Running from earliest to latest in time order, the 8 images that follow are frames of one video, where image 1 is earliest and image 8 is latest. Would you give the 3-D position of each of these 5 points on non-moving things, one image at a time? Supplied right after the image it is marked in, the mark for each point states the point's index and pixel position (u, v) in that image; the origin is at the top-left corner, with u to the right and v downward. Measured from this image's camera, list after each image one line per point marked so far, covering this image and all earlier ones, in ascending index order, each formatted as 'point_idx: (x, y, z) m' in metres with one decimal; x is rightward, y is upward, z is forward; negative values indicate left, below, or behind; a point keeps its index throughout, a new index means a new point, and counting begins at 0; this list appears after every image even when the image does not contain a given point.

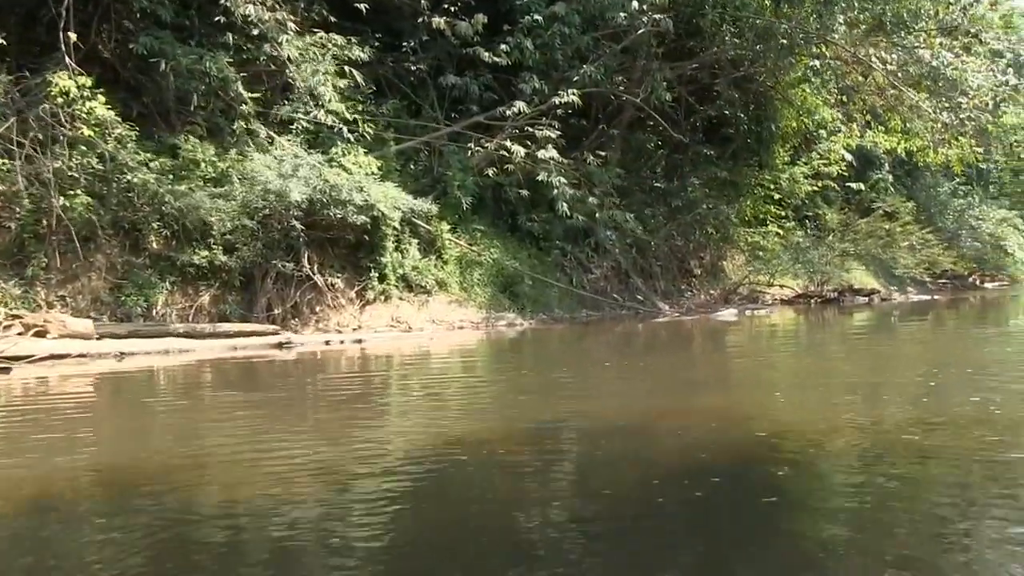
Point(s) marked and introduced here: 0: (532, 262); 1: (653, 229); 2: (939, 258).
0: (+0.1, +0.2, +11.9) m
1: (+1.4, +0.6, +13.4) m
2: (+6.3, +0.4, +19.8) m
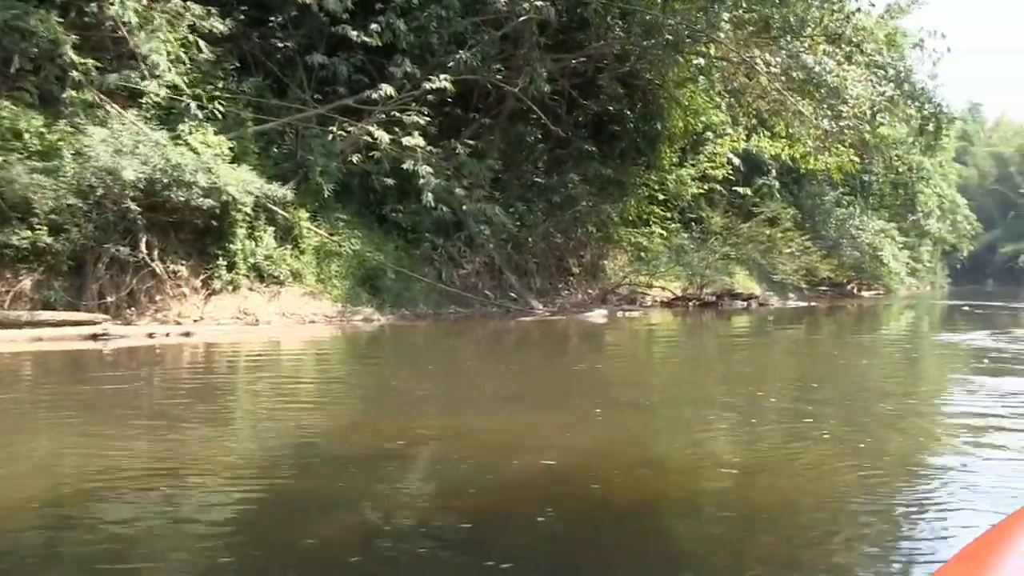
0: (-1.0, +0.3, +11.4) m
1: (+0.2, +0.6, +13.0) m
2: (+4.5, +0.3, +19.8) m
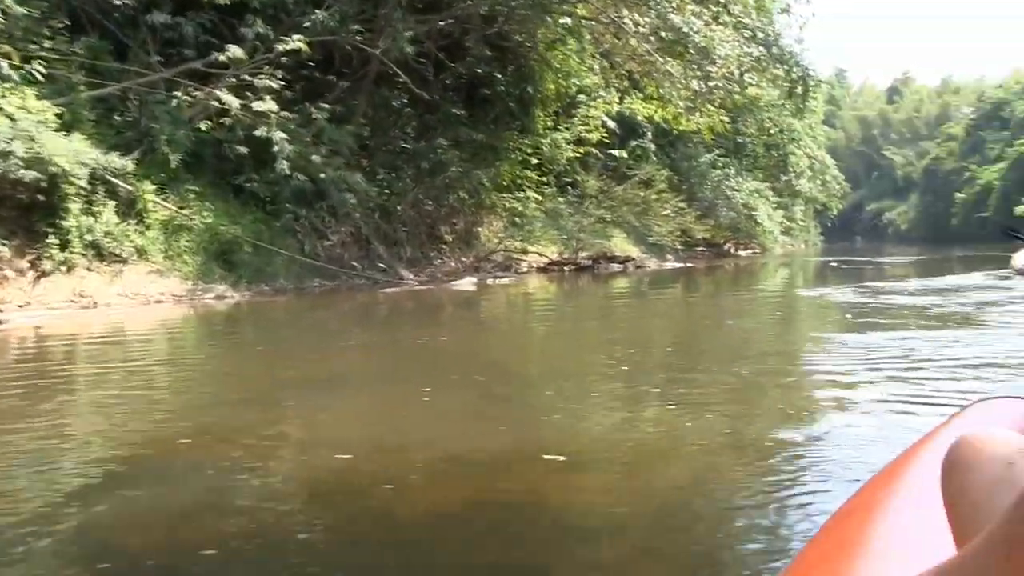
0: (-2.1, +0.5, +10.8) m
1: (-1.1, +0.9, +12.5) m
2: (+2.7, +0.9, +19.7) m
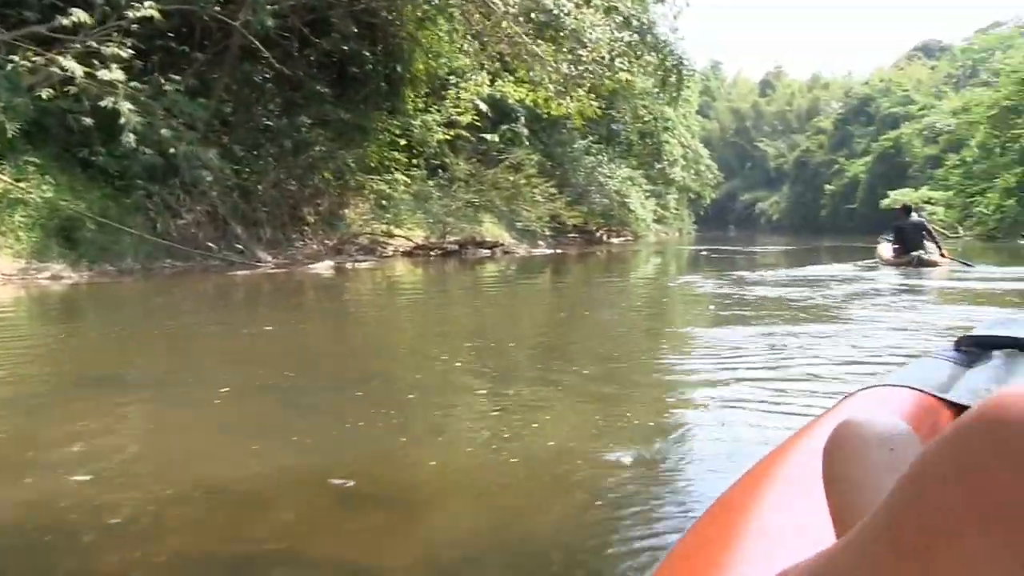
0: (-3.2, +0.7, +10.3) m
1: (-2.3, +1.1, +12.1) m
2: (+0.8, +1.1, +19.6) m
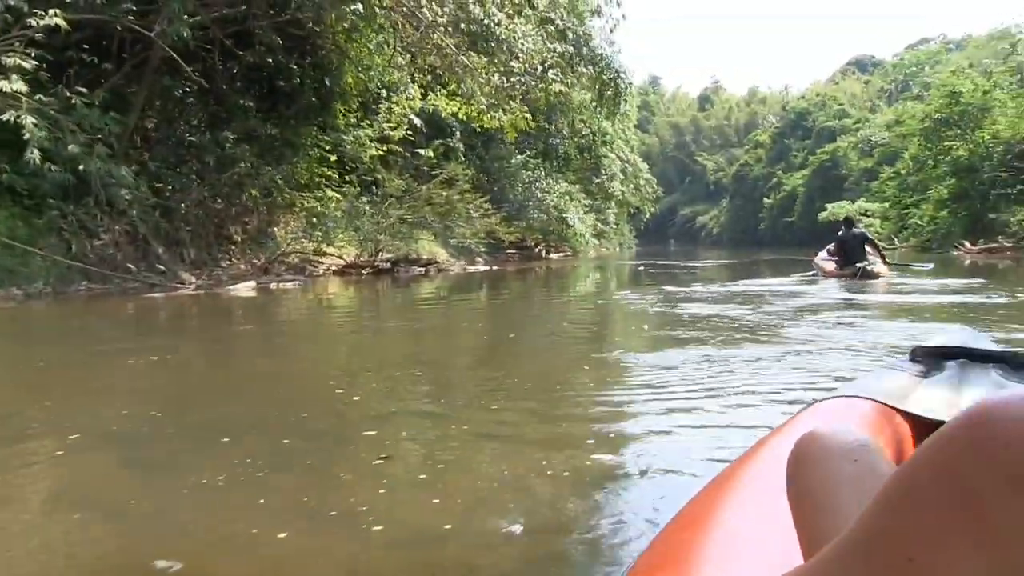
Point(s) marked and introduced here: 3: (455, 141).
0: (-3.7, +0.5, +9.8) m
1: (-2.9, +0.9, +11.7) m
2: (-0.2, +0.8, +19.3) m
3: (-0.8, +2.1, +18.6) m
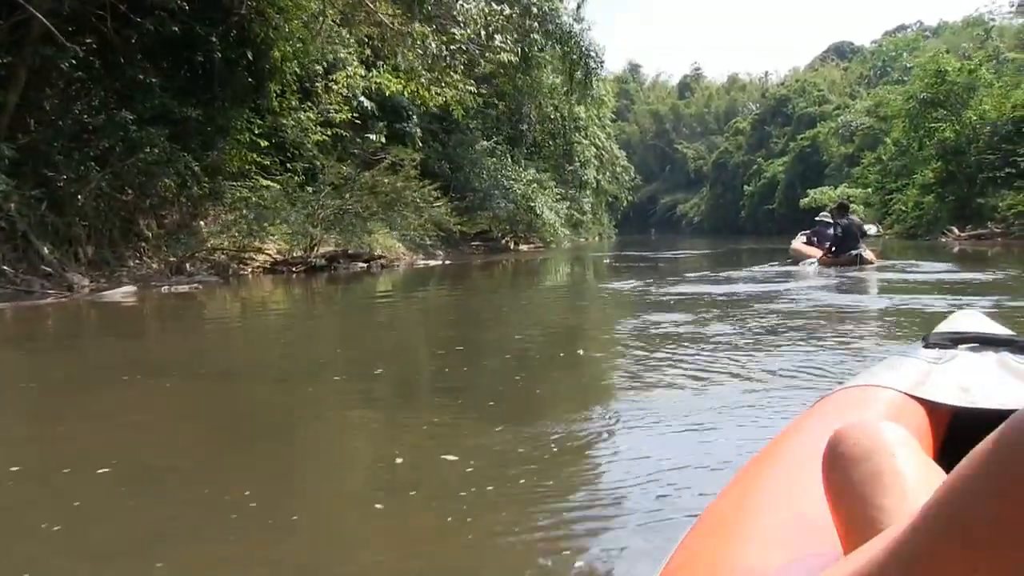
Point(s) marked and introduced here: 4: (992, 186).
0: (-4.1, +0.4, +8.4) m
1: (-3.3, +0.8, +10.2) m
2: (-0.7, +0.9, +17.9) m
3: (-1.4, +2.1, +17.1) m
4: (+6.6, +1.4, +18.2) m
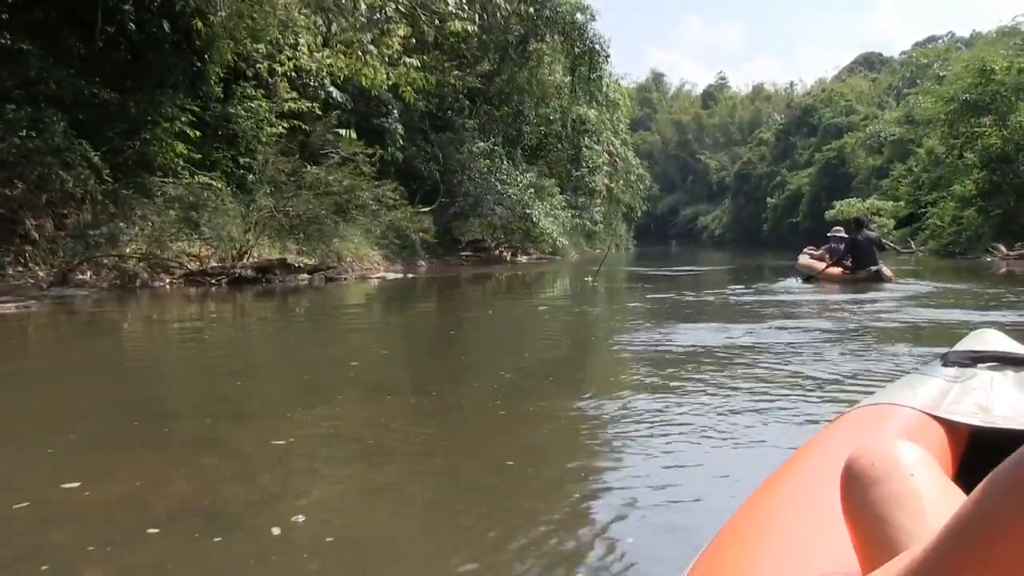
0: (-4.4, +0.4, +6.5) m
1: (-3.6, +0.8, +8.4) m
2: (-0.8, +0.7, +15.9) m
3: (-1.5, +2.0, +15.2) m
4: (+6.5, +1.1, +16.2) m
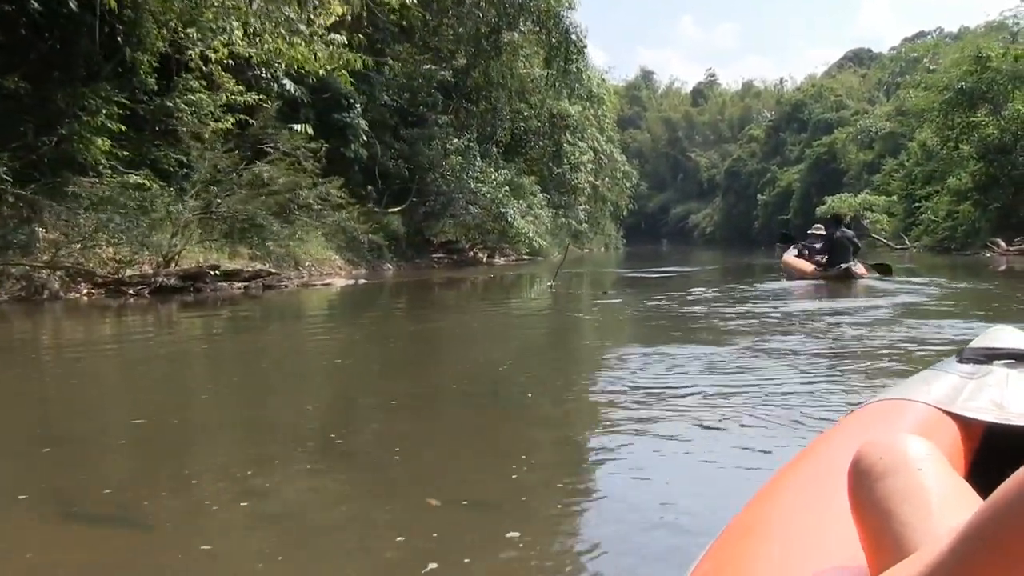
0: (-4.7, +0.3, +5.5) m
1: (-3.9, +0.7, +7.4) m
2: (-1.2, +0.7, +15.0) m
3: (-1.9, +1.9, +14.2) m
4: (+6.1, +1.1, +15.2) m
